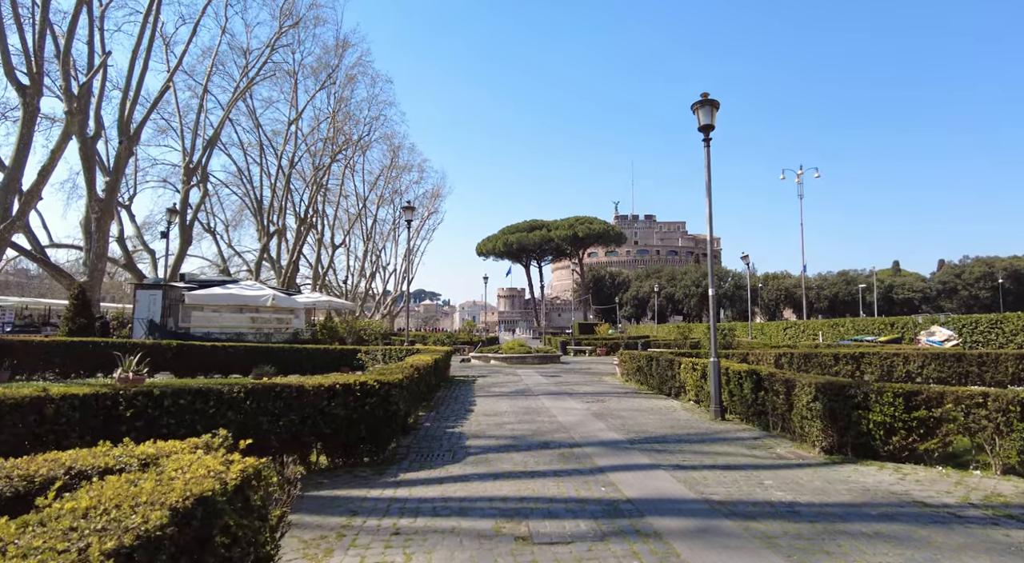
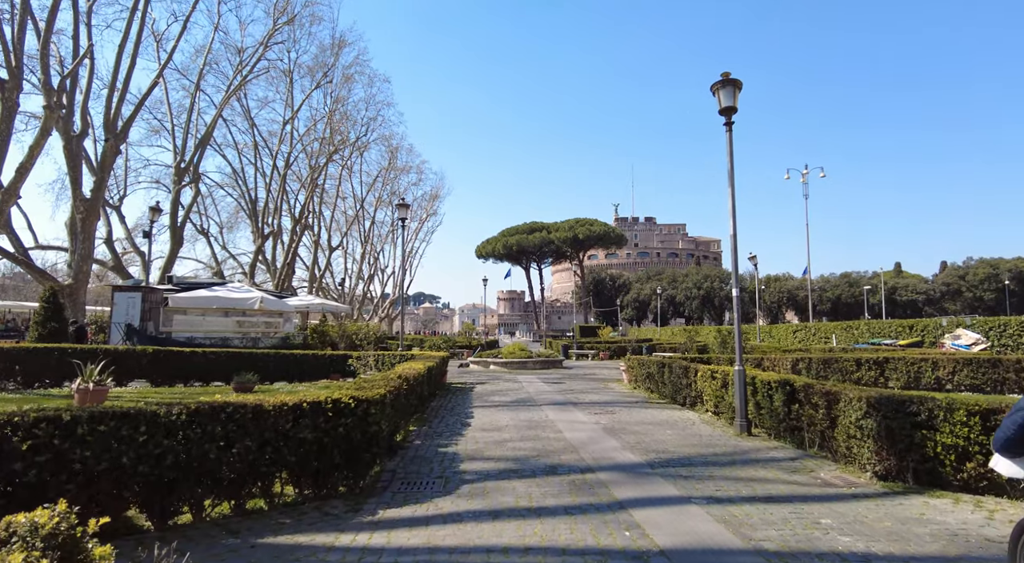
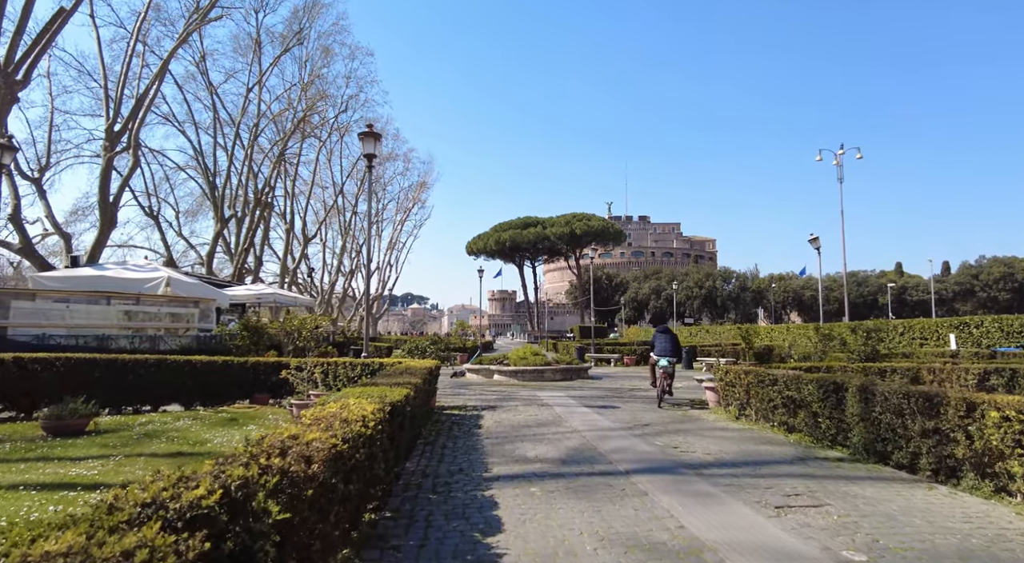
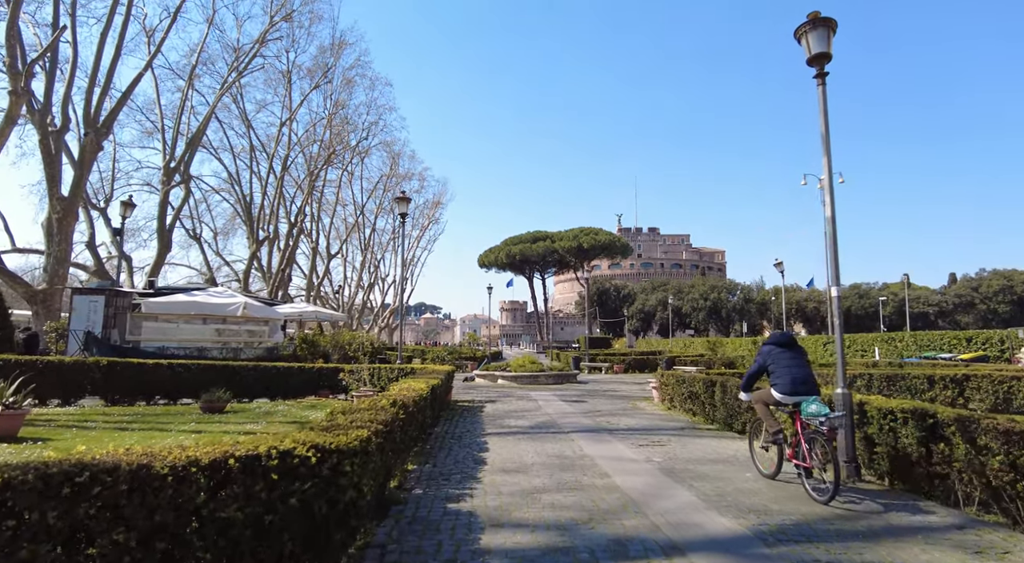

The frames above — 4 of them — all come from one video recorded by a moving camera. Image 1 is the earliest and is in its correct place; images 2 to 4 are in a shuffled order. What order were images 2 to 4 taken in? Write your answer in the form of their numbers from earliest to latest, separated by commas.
2, 4, 3
